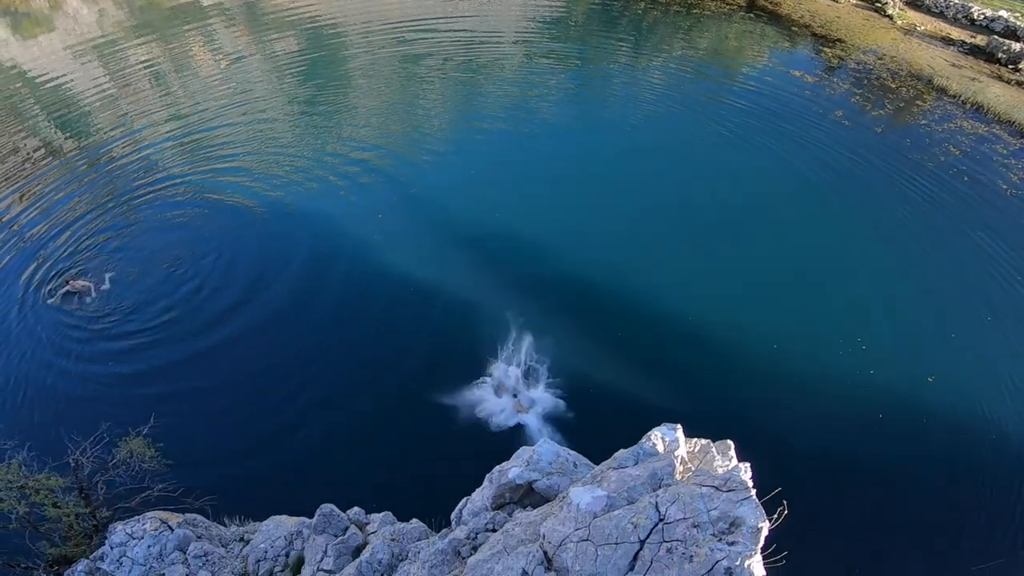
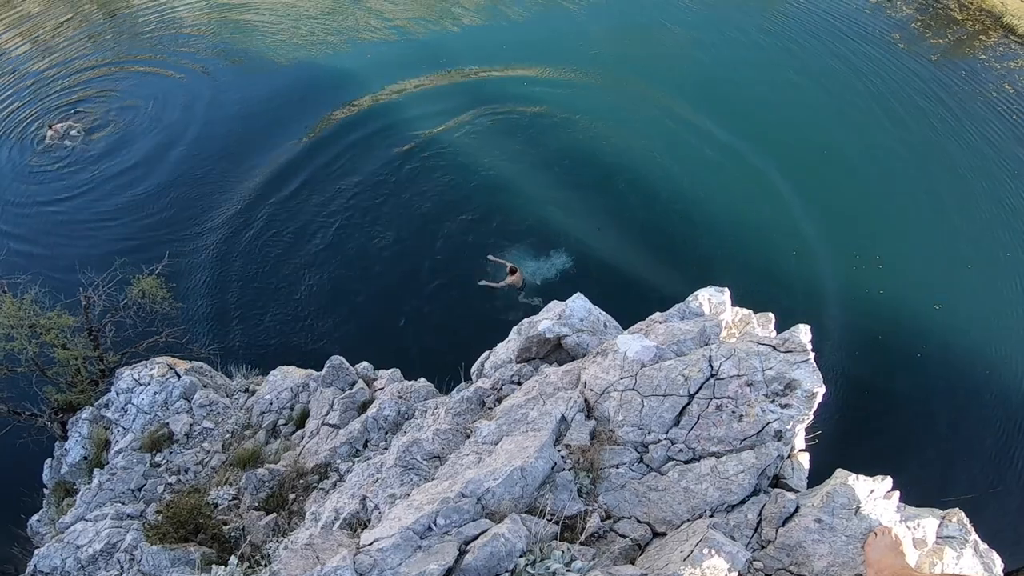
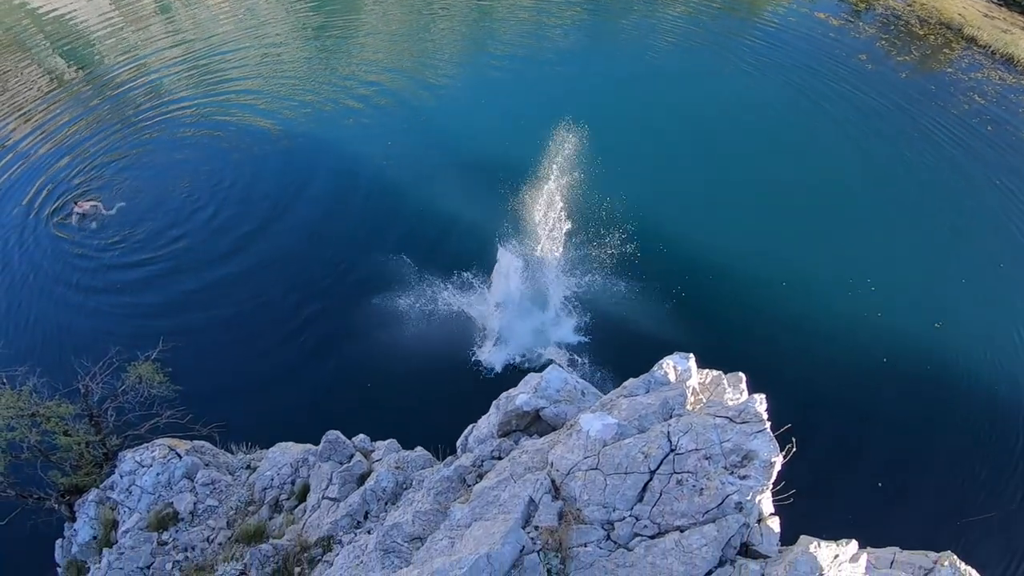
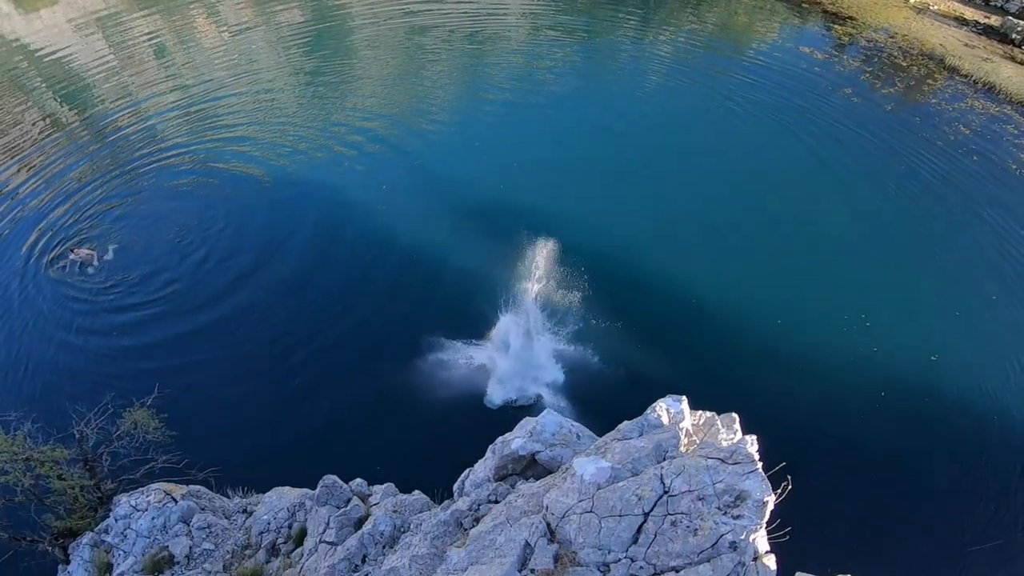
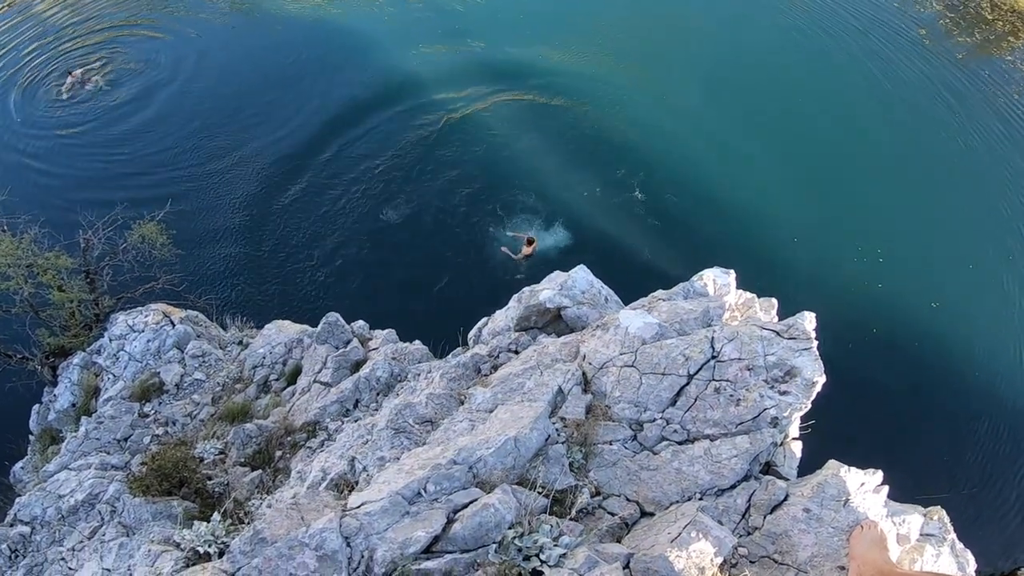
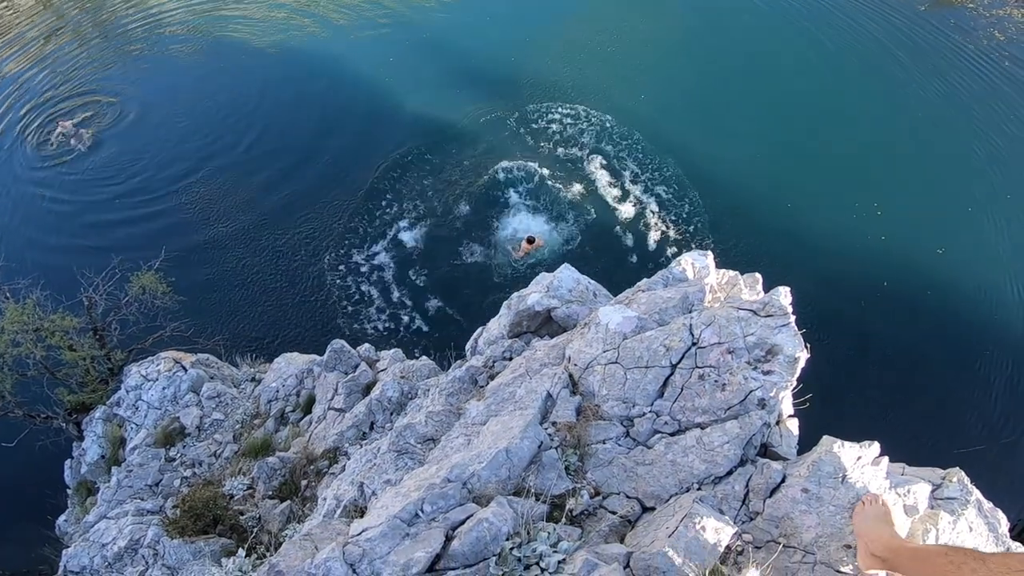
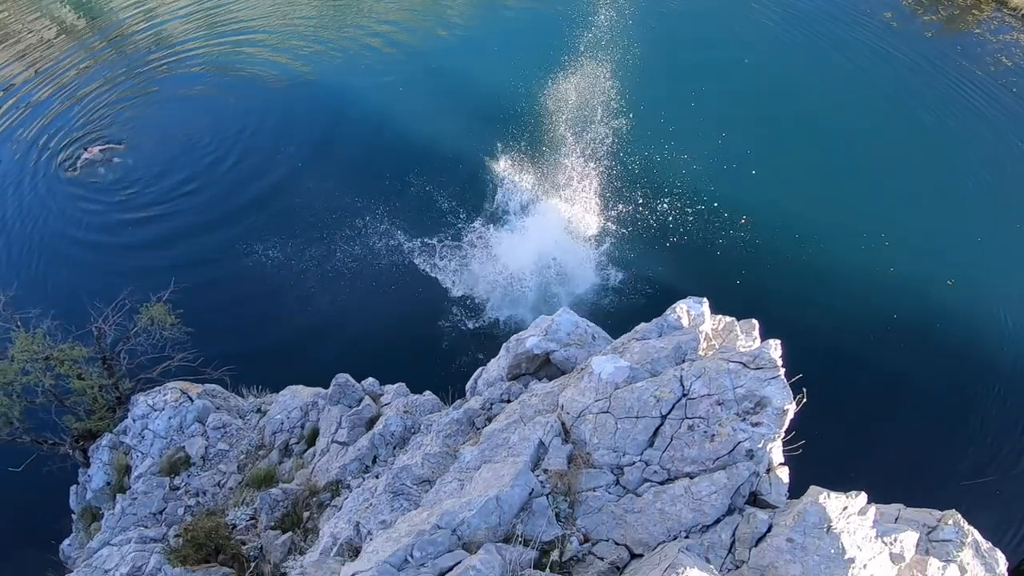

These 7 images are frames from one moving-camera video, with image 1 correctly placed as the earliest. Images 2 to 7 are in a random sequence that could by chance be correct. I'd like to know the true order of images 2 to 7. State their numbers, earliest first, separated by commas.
4, 3, 7, 6, 5, 2
